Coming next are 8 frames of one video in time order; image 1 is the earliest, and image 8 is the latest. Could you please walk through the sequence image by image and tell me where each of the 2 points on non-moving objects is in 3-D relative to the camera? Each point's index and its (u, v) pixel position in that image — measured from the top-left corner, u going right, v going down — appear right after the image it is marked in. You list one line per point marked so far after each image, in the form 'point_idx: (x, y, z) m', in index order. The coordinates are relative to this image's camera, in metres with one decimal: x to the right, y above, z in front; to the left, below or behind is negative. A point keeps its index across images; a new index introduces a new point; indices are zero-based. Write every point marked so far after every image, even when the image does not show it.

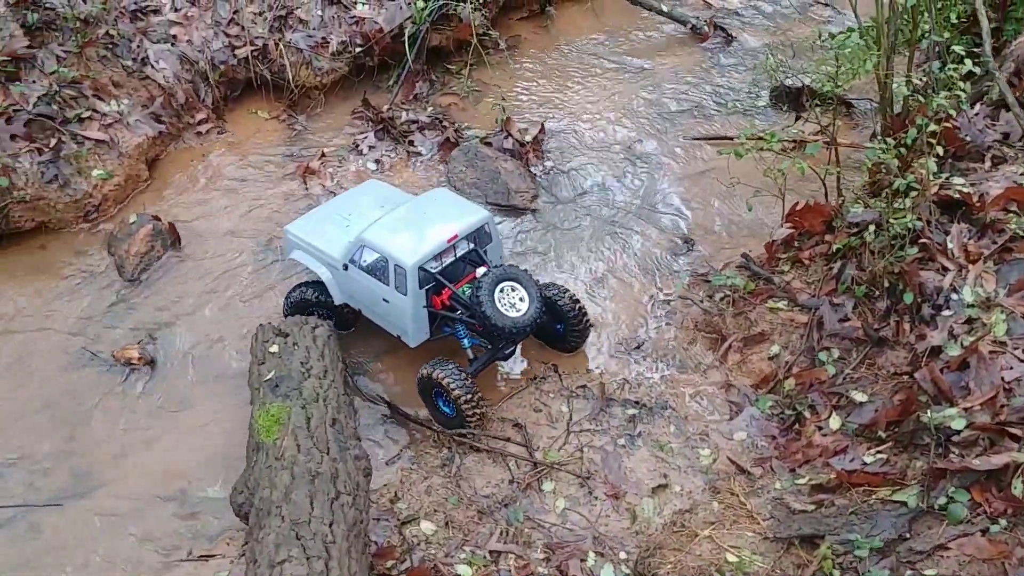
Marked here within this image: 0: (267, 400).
0: (-1.3, -0.6, +5.3) m
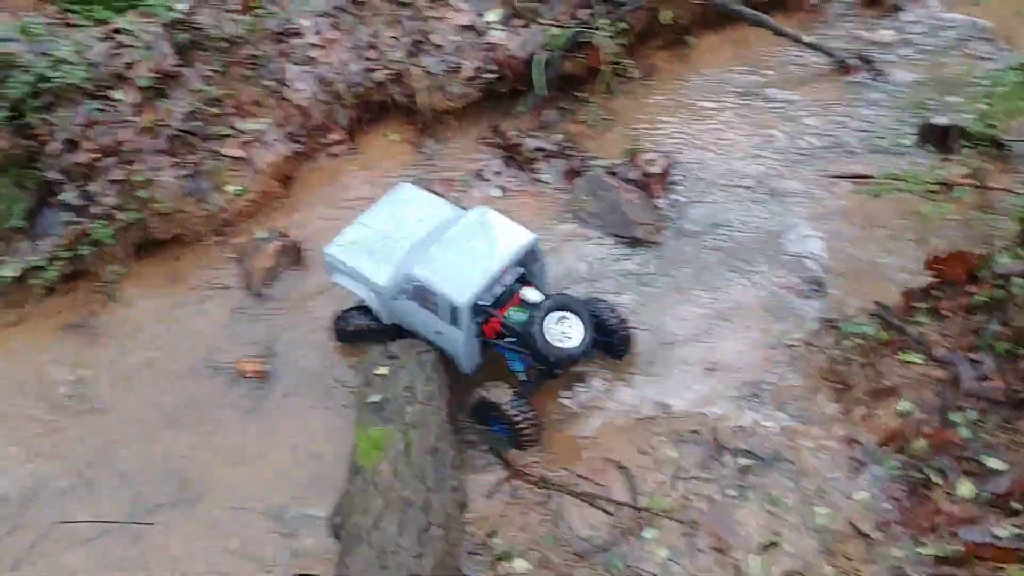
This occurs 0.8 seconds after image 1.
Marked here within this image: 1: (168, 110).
0: (-0.8, -0.7, +5.3) m
1: (-2.7, +1.4, +7.5) m
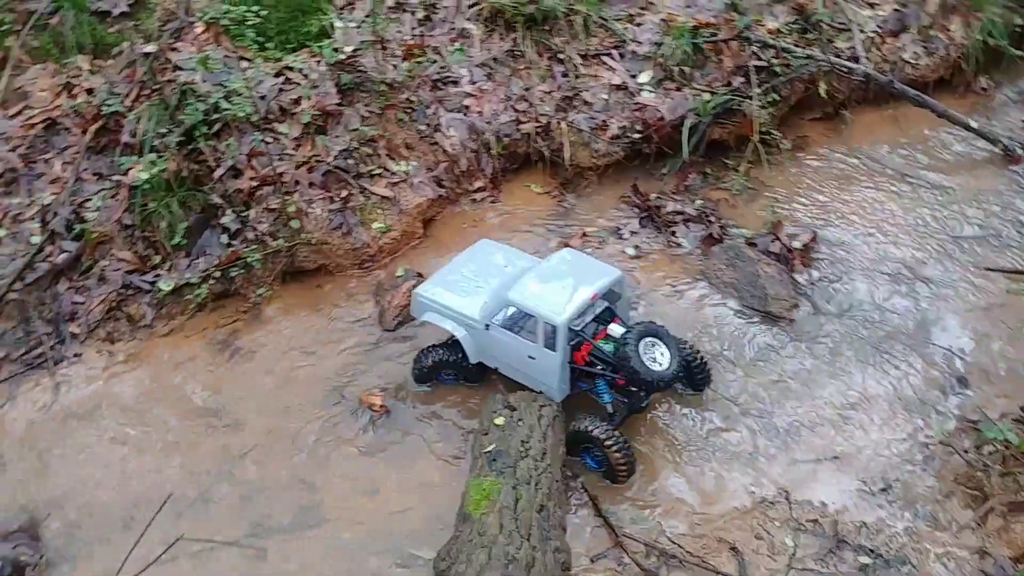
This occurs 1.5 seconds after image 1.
0: (-0.2, -1.0, +5.3) m
1: (-1.5, +1.1, +7.9) m
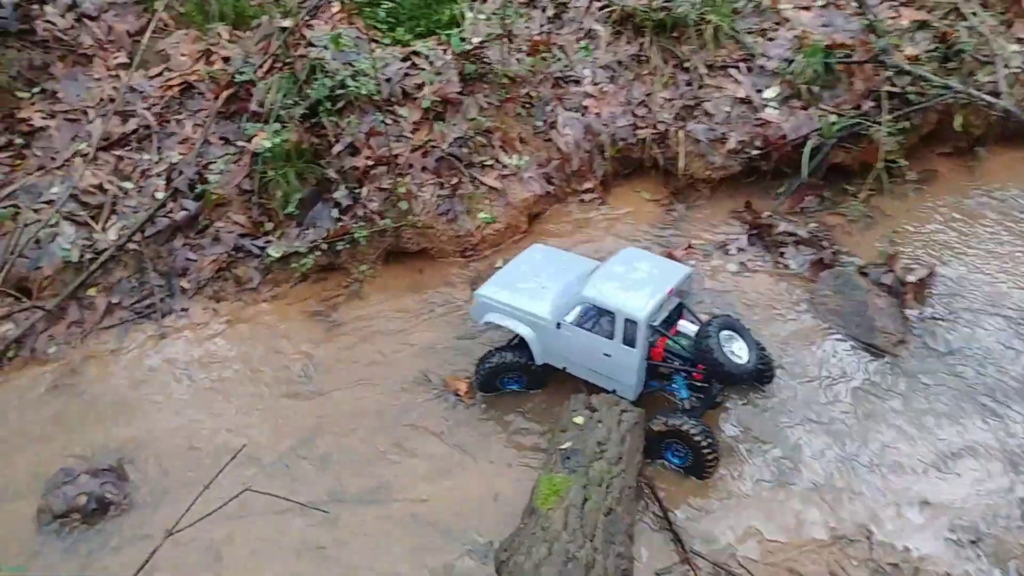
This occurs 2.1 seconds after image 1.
0: (+0.2, -1.0, +5.3) m
1: (-0.6, +1.3, +8.0) m
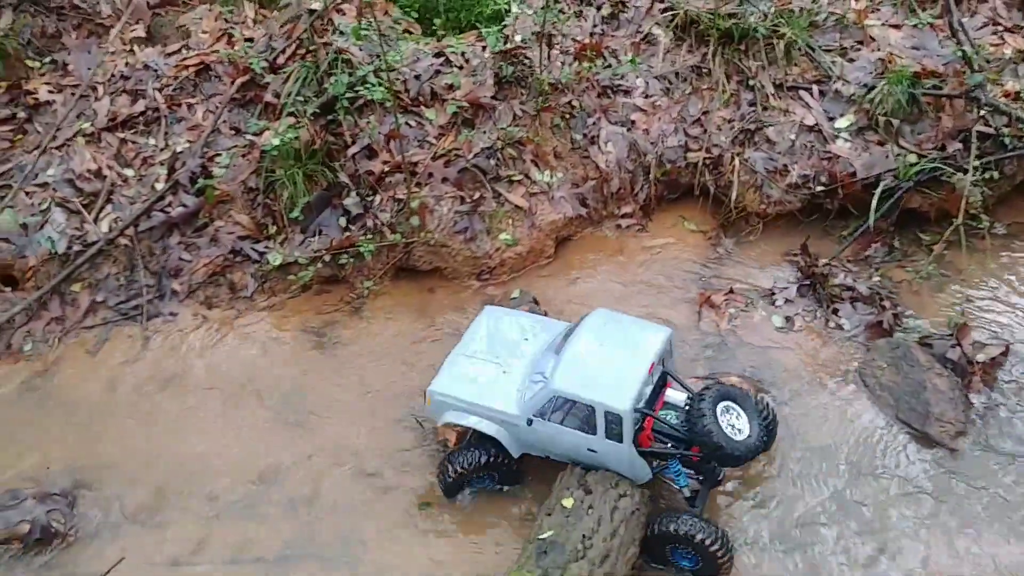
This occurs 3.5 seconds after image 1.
0: (+0.1, -1.3, +4.6) m
1: (-0.3, +1.1, +7.3) m
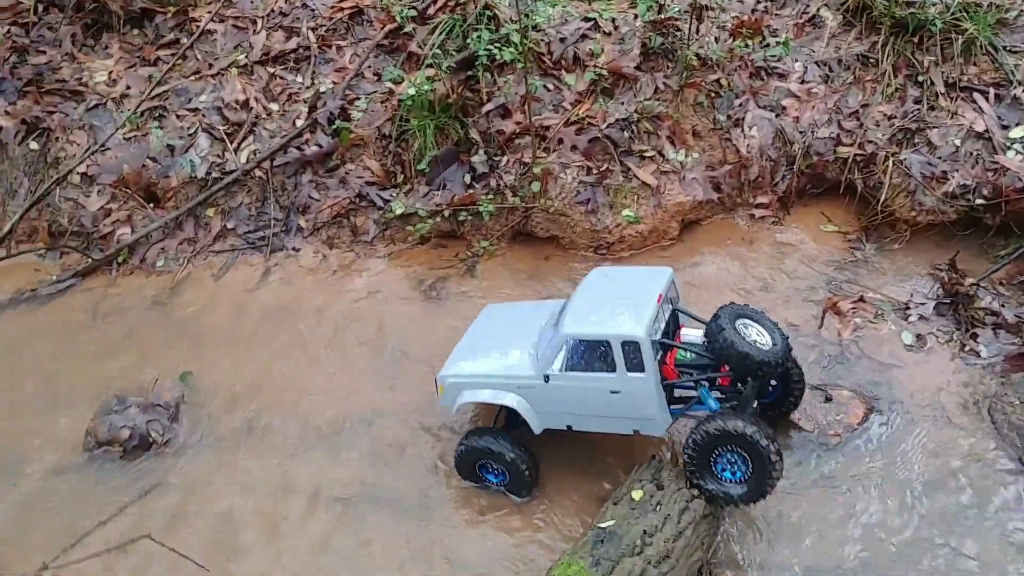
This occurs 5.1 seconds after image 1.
0: (+0.3, -1.2, +4.5) m
1: (+0.7, +1.3, +7.1) m
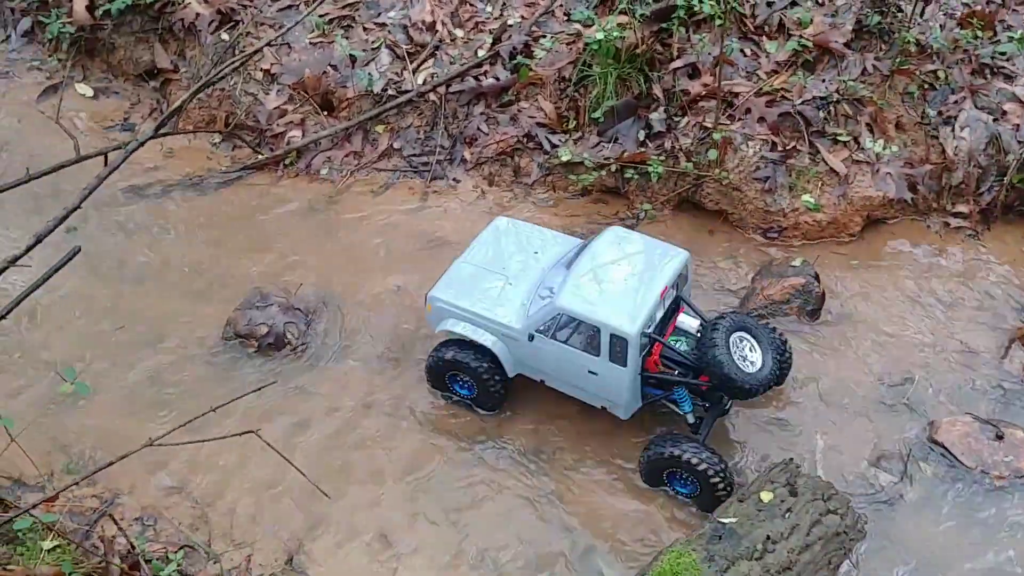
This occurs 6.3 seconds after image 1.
0: (+0.8, -1.1, +4.2) m
1: (+2.0, +1.4, +6.6) m
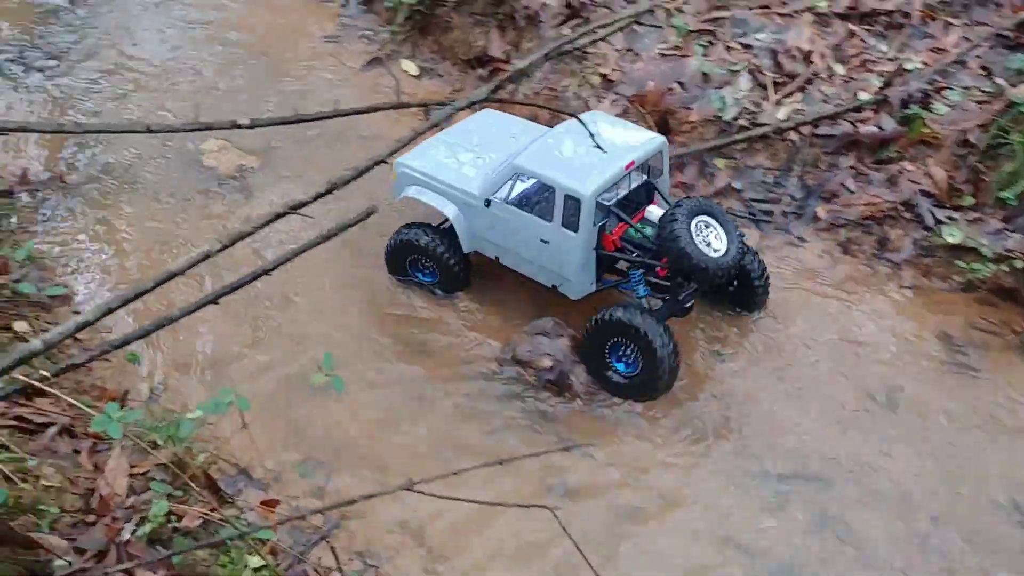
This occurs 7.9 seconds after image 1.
0: (+1.7, -1.6, +2.7) m
1: (+4.0, +0.4, +4.8) m
